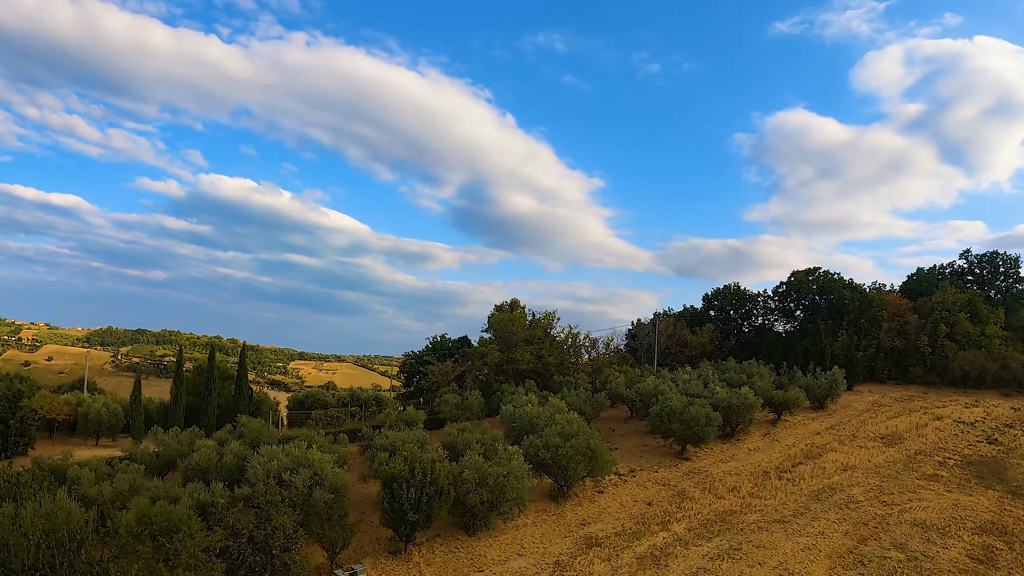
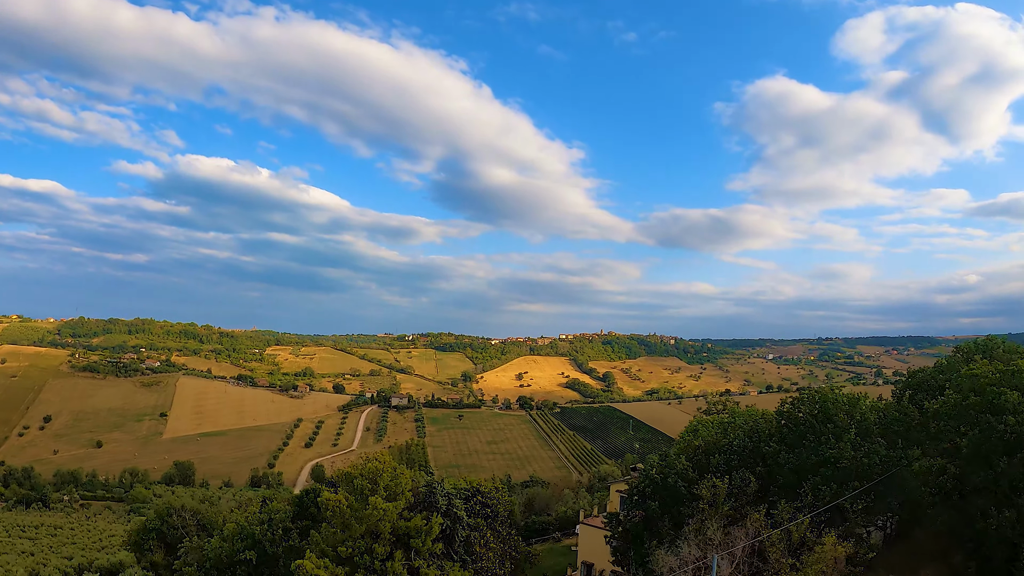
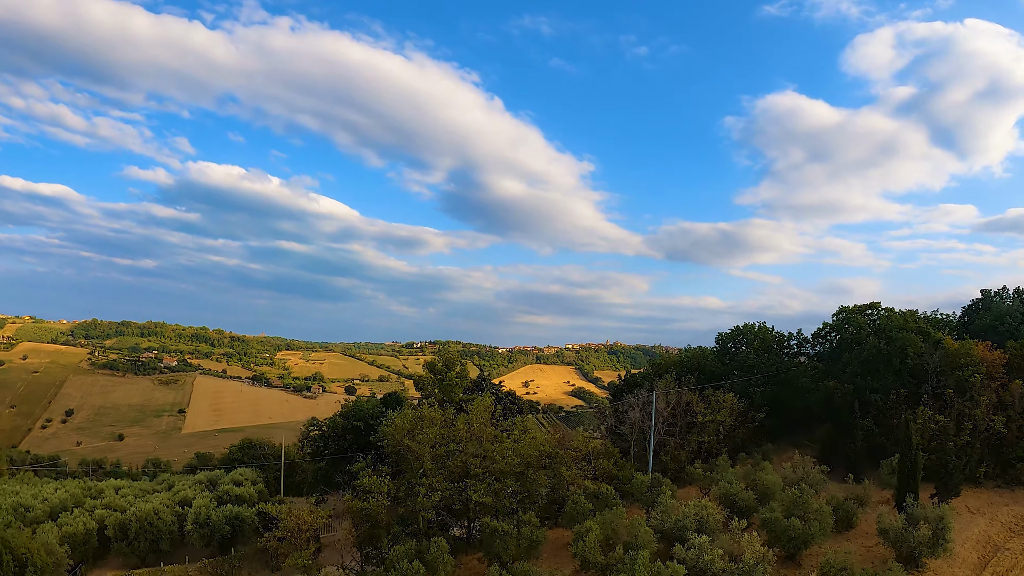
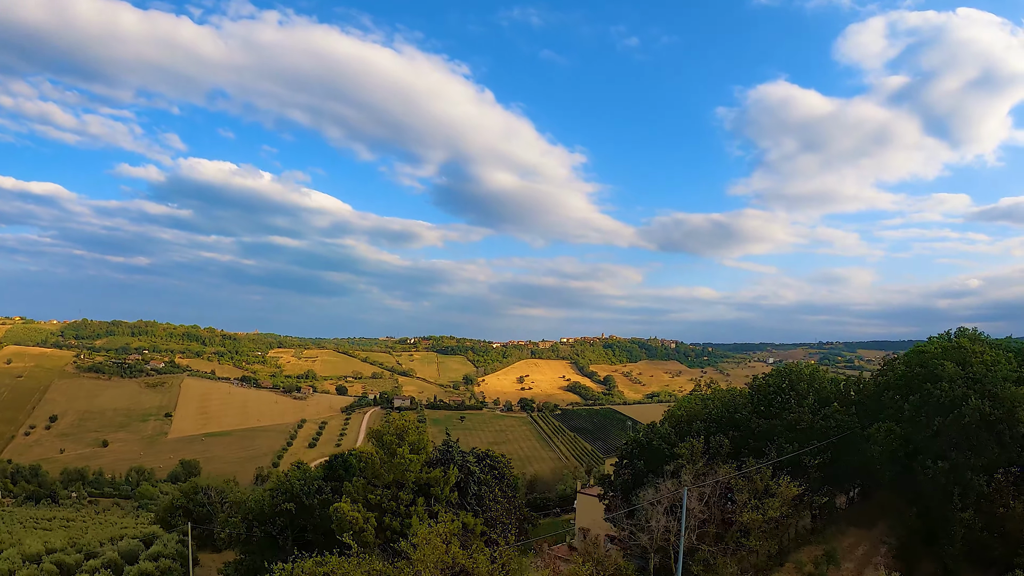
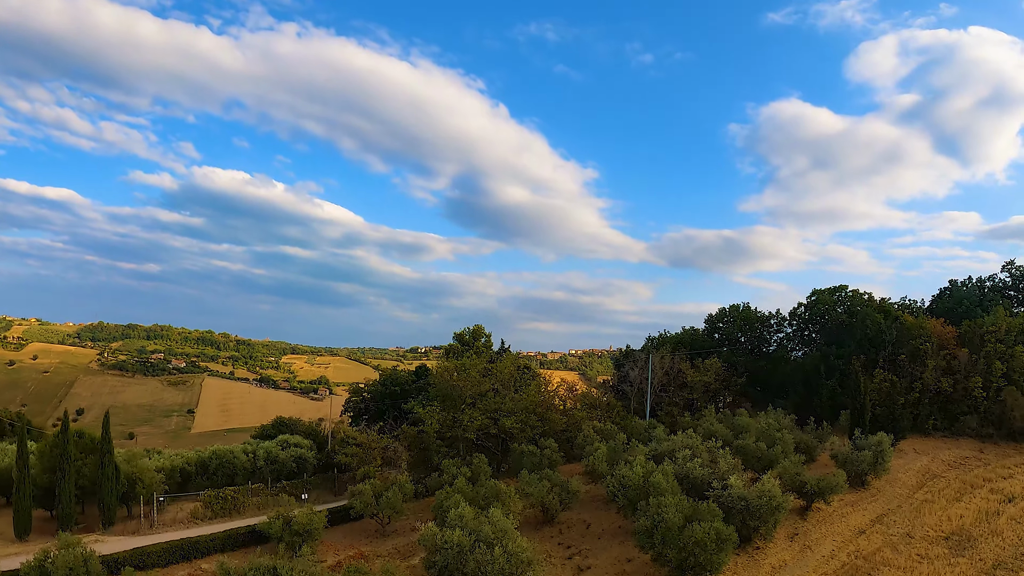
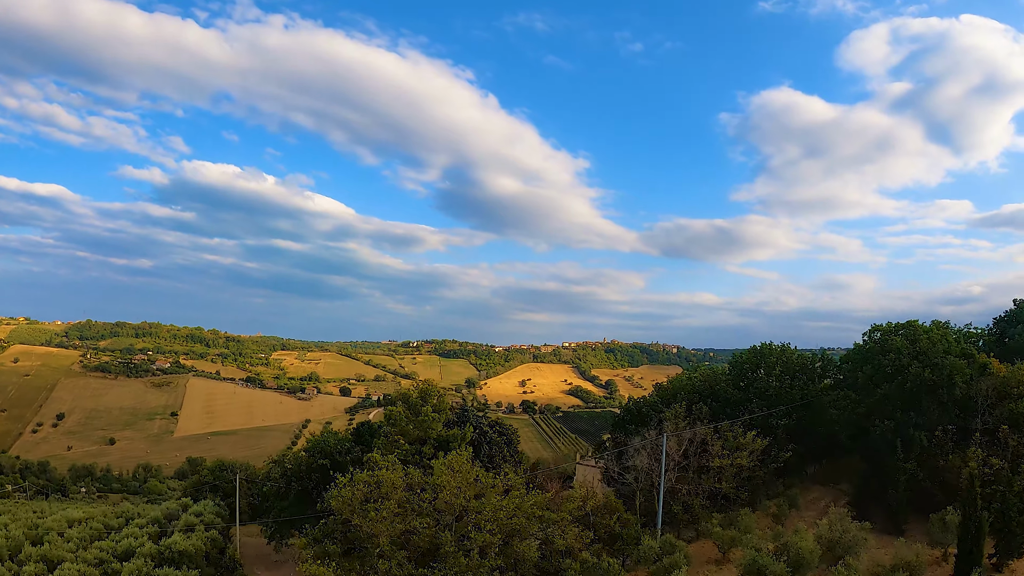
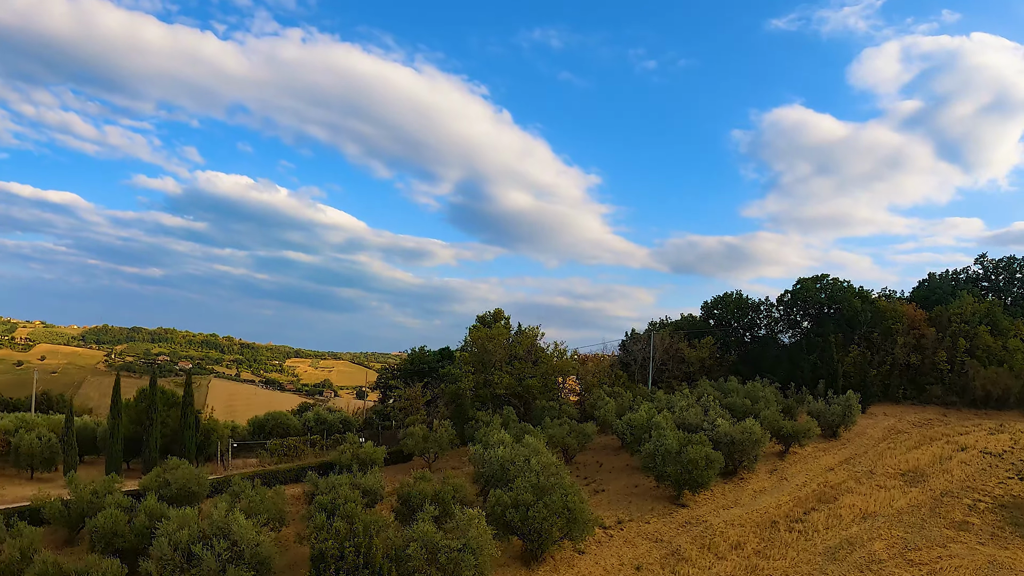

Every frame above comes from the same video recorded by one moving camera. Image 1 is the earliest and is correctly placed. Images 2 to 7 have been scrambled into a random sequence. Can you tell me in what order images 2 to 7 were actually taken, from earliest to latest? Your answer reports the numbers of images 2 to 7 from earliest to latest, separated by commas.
7, 5, 3, 6, 4, 2
